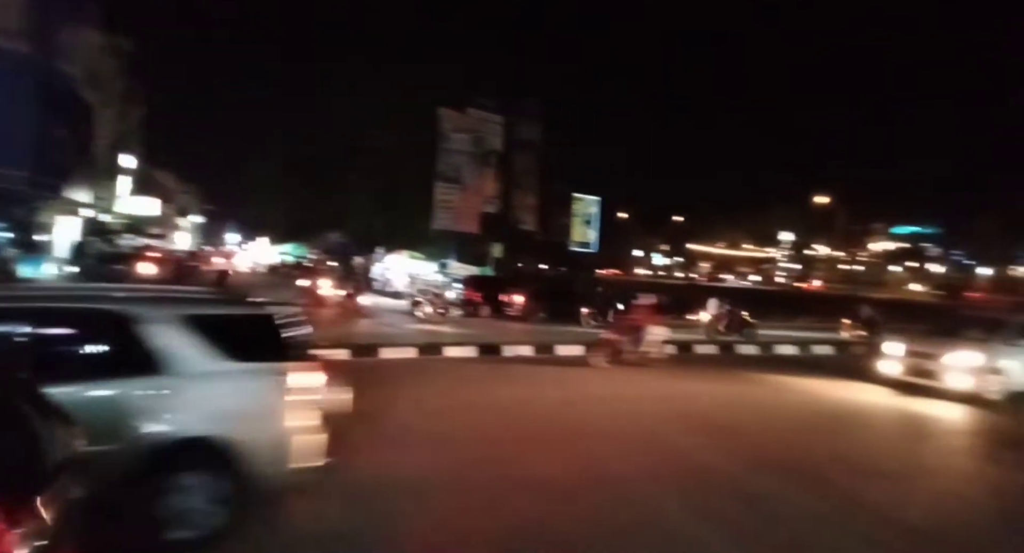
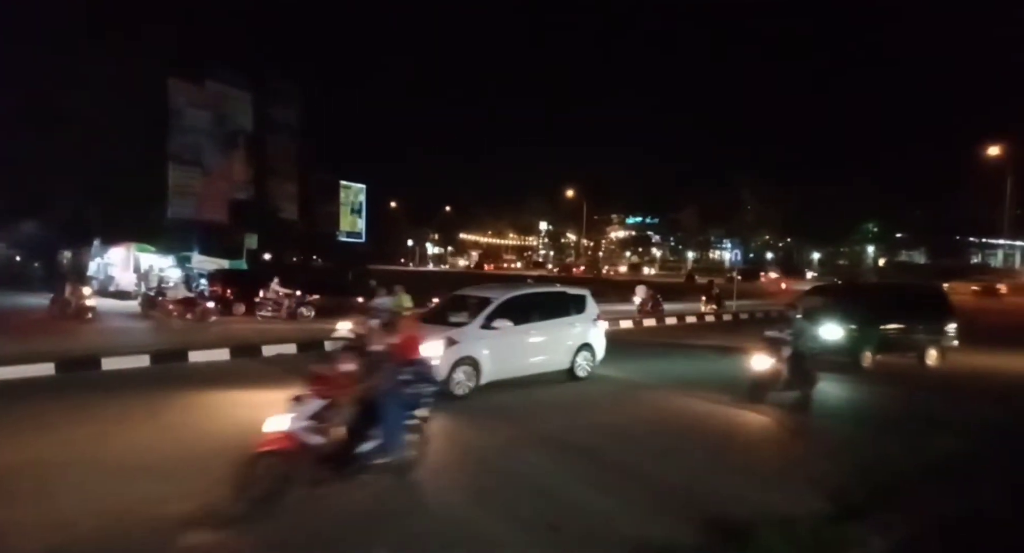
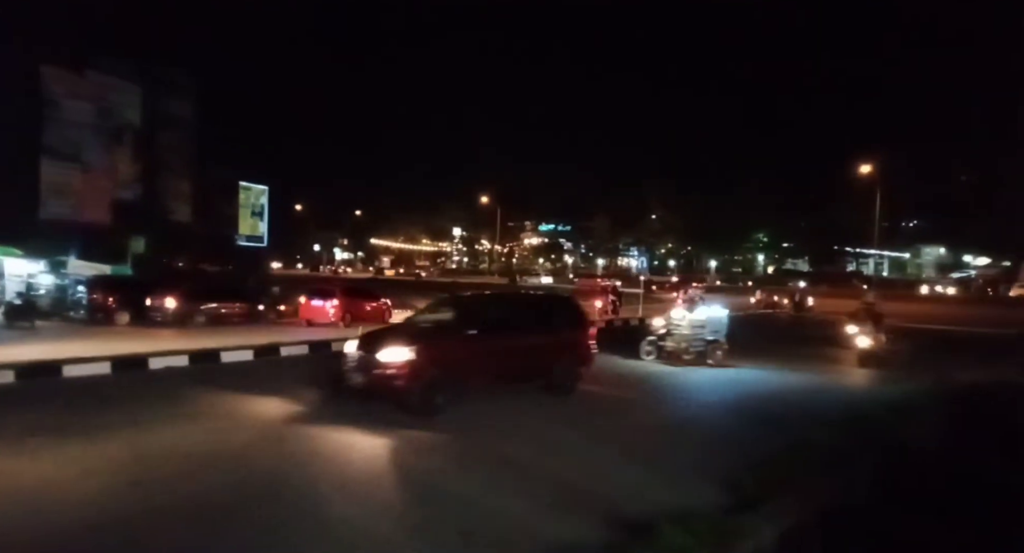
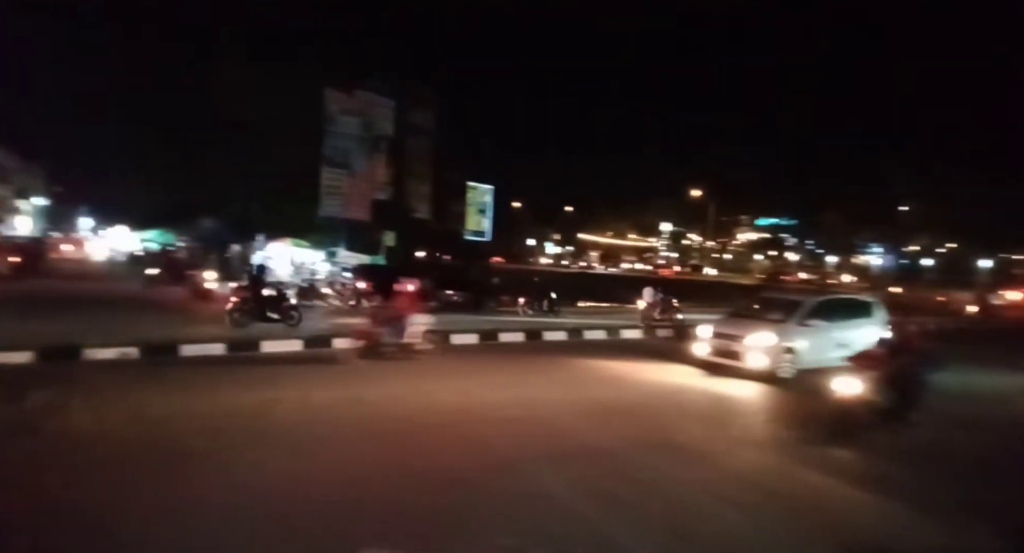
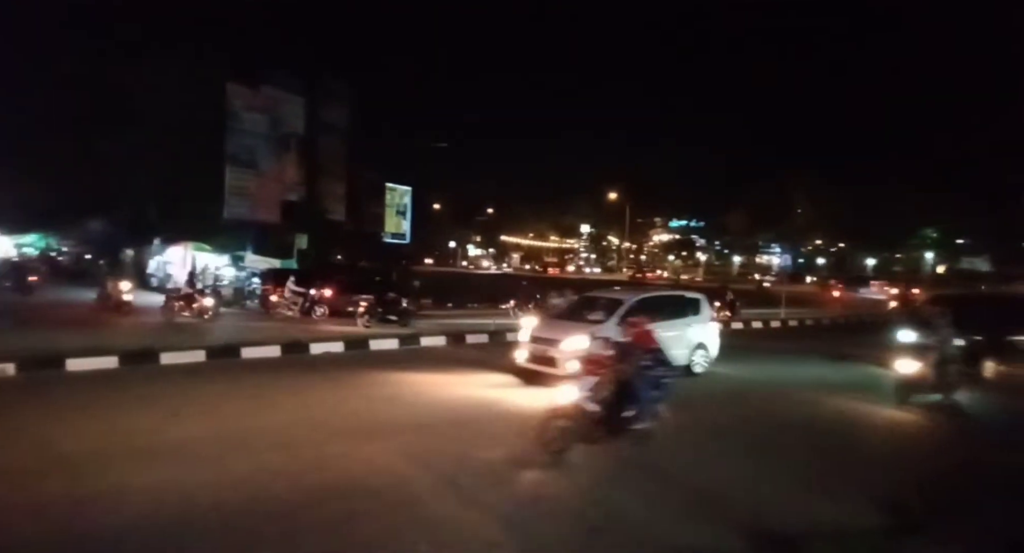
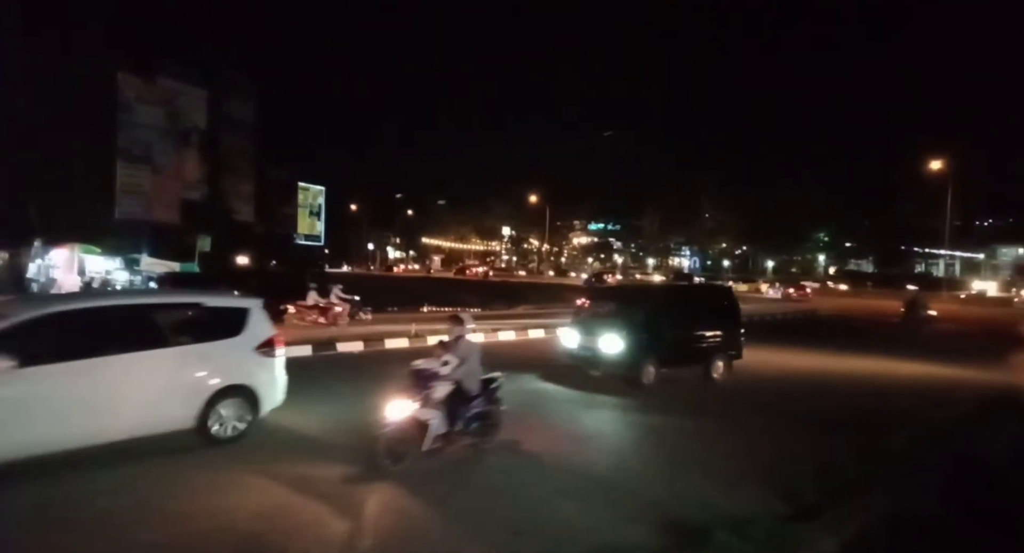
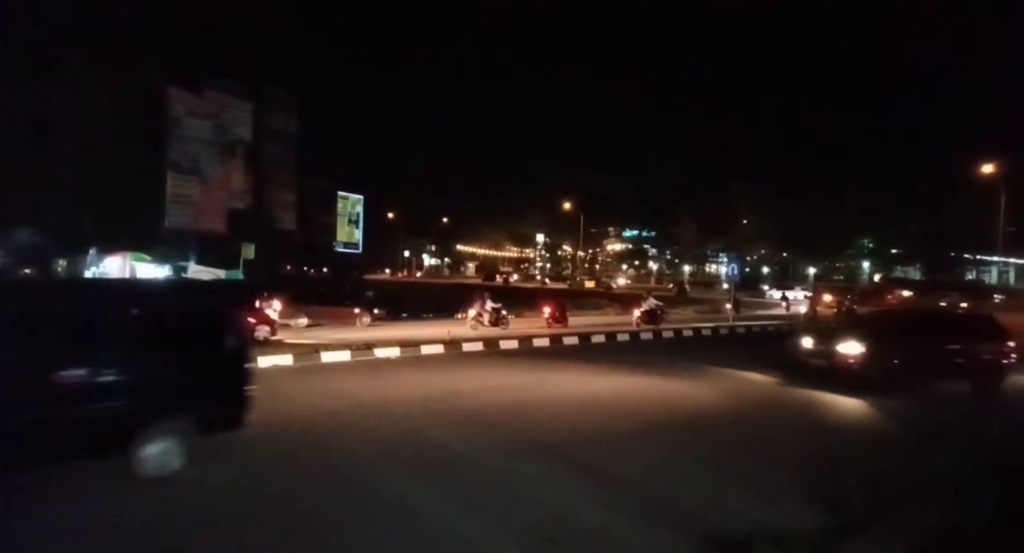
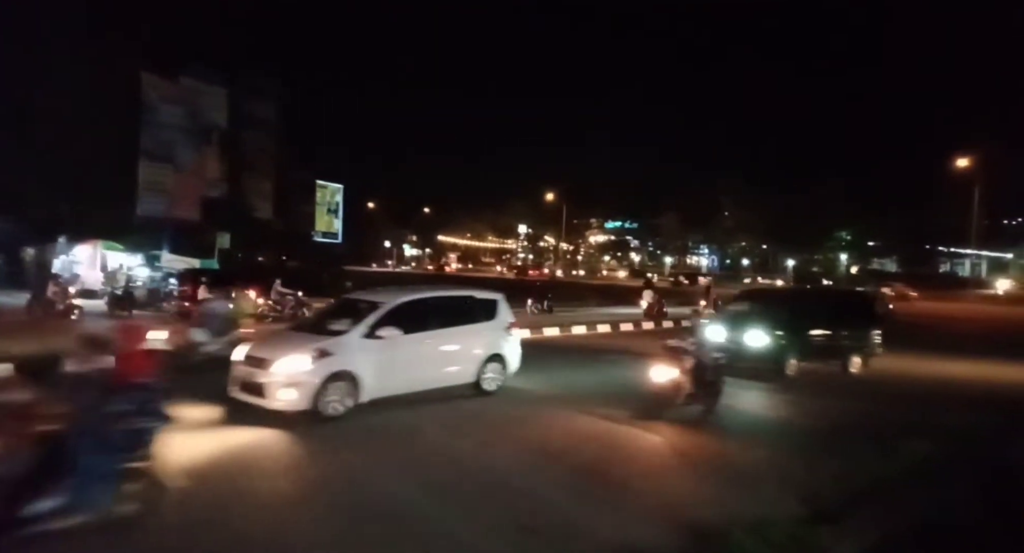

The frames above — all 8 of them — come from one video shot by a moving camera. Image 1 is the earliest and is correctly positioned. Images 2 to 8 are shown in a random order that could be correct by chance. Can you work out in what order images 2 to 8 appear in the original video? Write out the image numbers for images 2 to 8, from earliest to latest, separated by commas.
4, 5, 2, 8, 6, 7, 3
